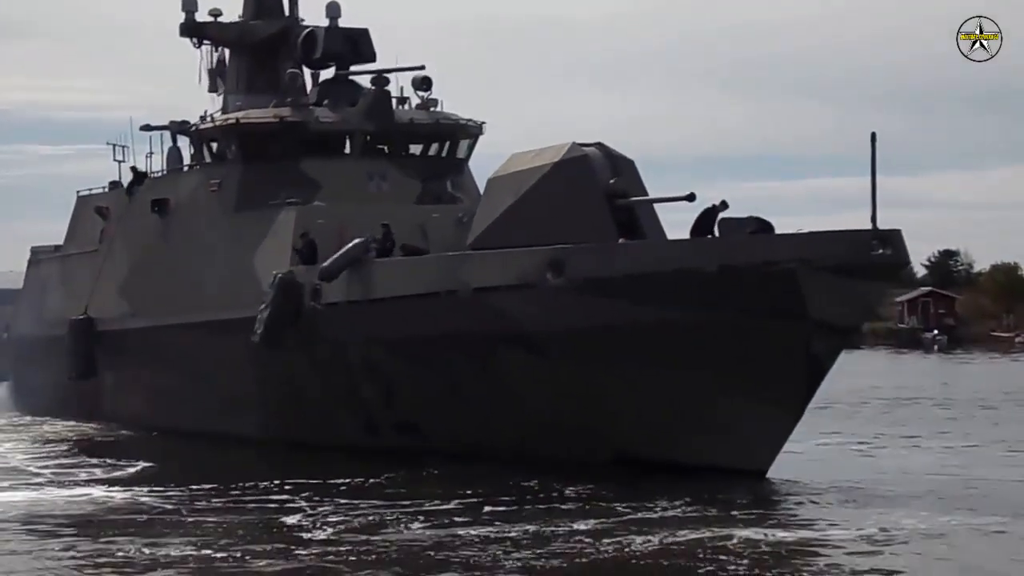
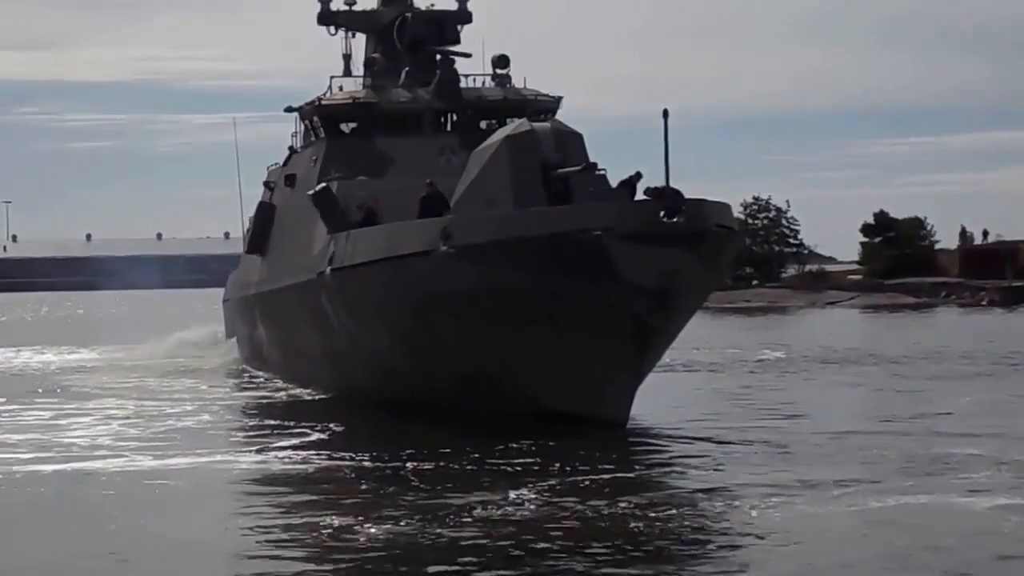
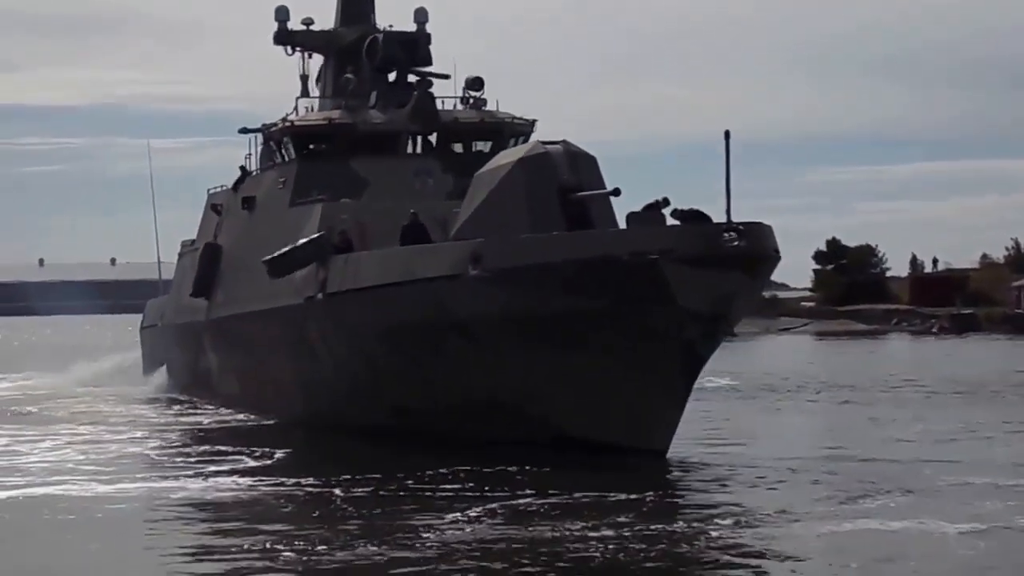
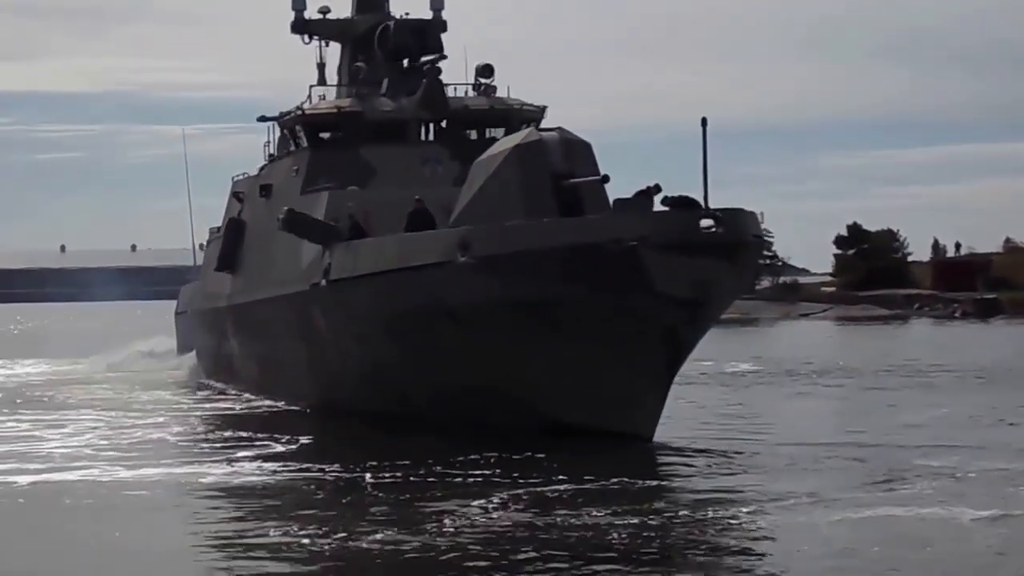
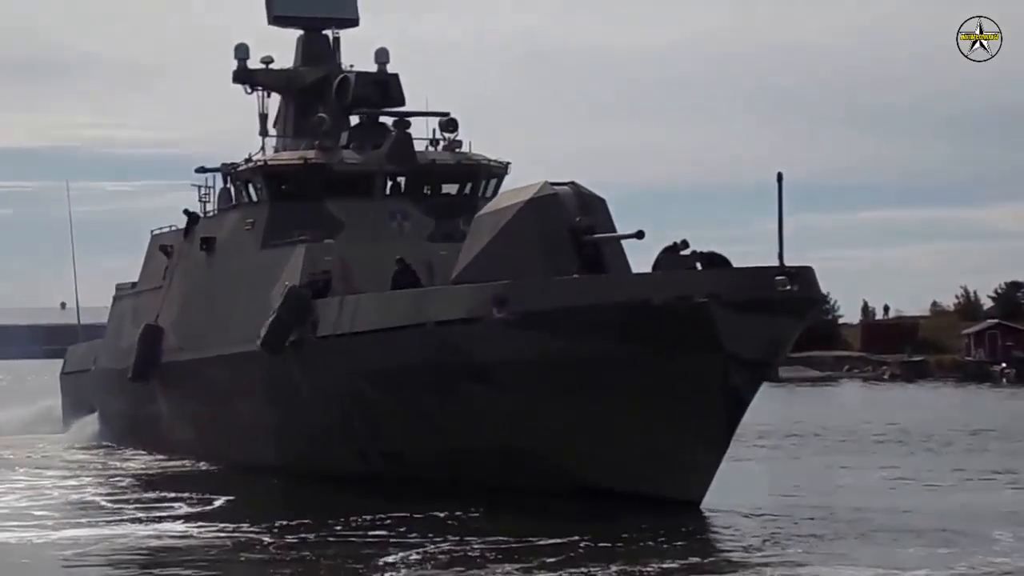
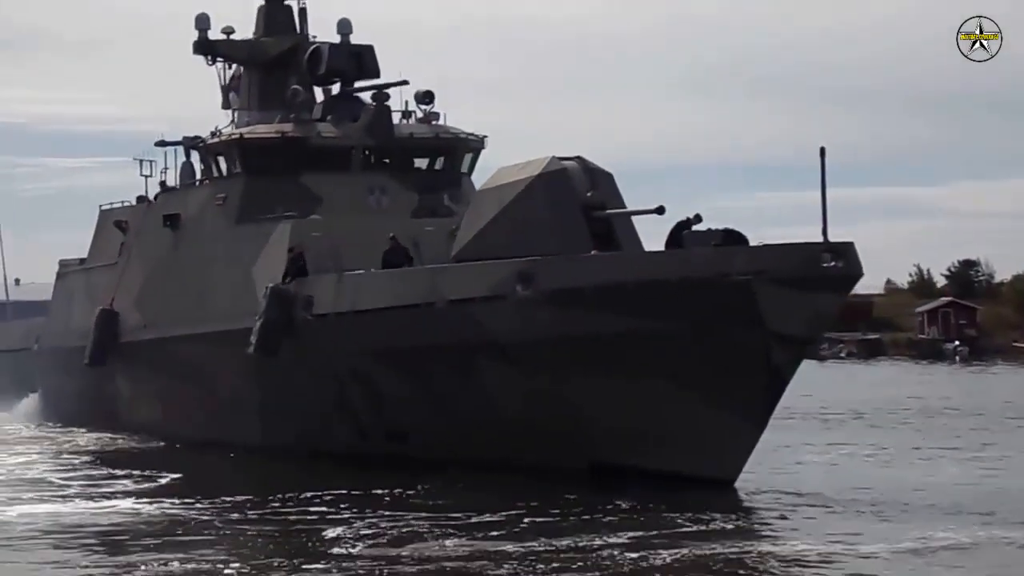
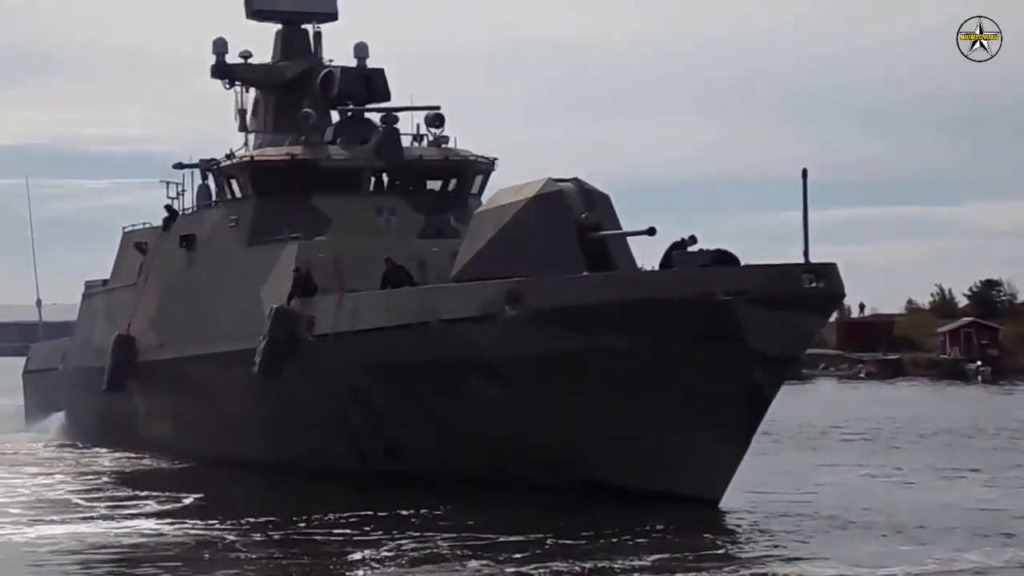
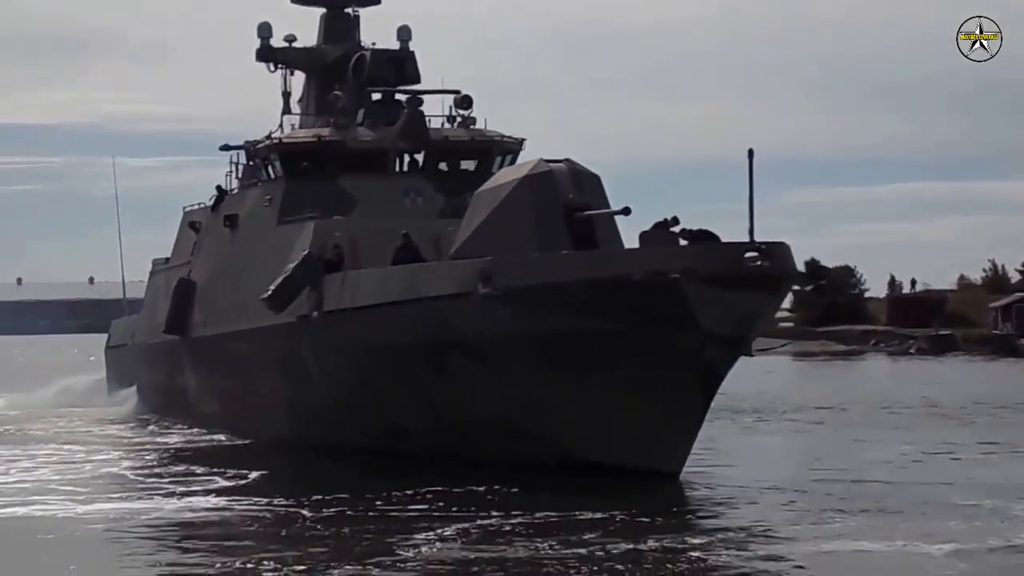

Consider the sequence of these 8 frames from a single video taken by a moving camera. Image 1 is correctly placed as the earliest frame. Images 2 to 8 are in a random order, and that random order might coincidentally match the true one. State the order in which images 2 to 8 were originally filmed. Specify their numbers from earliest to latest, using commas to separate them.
6, 7, 5, 8, 3, 4, 2
